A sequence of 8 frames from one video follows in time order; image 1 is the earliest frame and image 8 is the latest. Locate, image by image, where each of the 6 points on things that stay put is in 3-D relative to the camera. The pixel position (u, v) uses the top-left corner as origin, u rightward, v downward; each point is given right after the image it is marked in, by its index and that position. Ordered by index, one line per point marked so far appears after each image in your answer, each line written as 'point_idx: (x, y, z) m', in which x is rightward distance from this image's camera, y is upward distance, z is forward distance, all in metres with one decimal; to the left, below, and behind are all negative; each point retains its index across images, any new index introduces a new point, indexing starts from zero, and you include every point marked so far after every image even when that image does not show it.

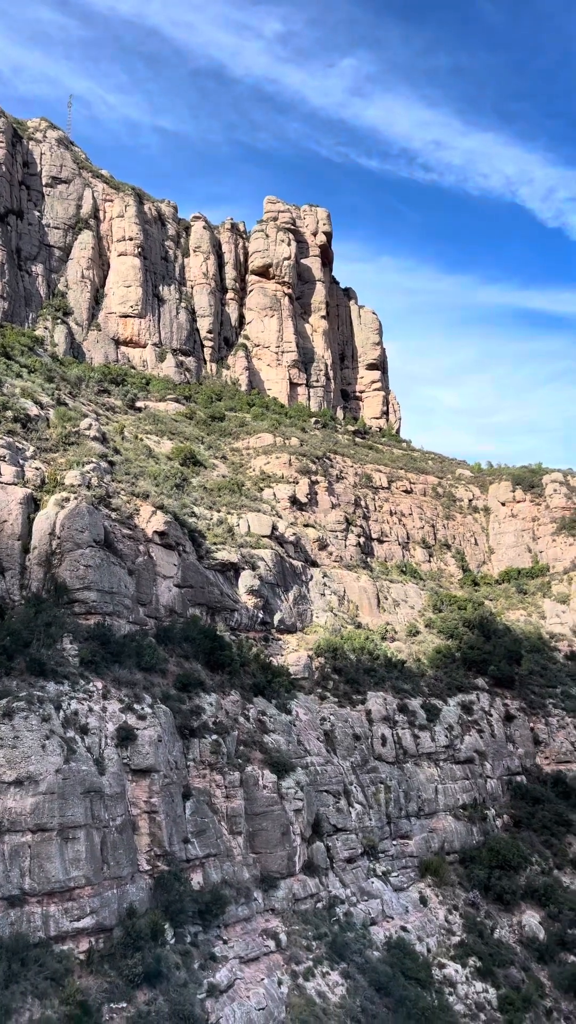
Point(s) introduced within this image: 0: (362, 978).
0: (+1.8, -11.4, +19.9) m
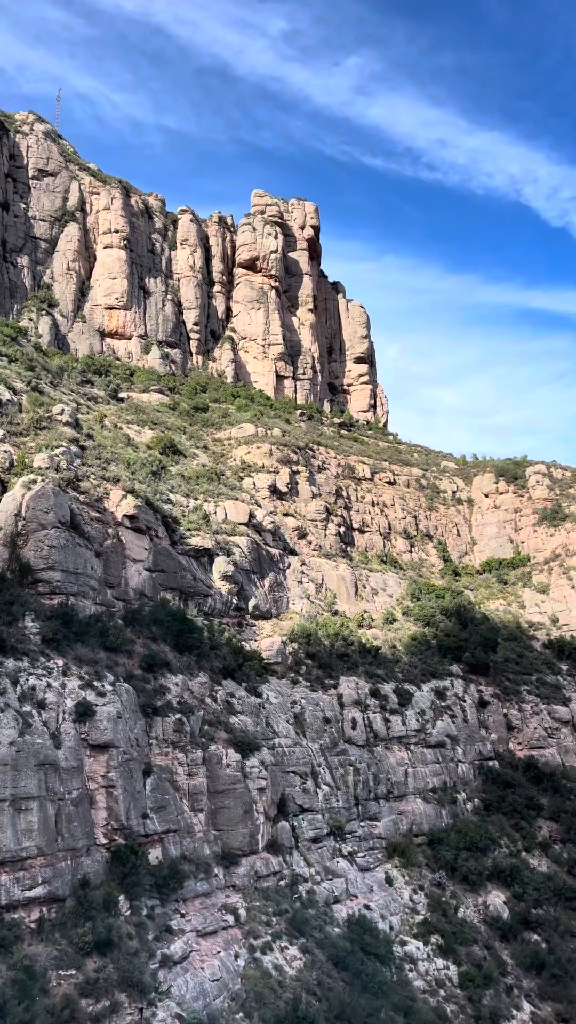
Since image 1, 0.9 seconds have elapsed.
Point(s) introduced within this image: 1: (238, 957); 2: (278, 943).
0: (+0.8, -10.9, +20.1) m
1: (-1.1, -10.2, +18.7) m
2: (-0.2, -10.4, +19.8) m
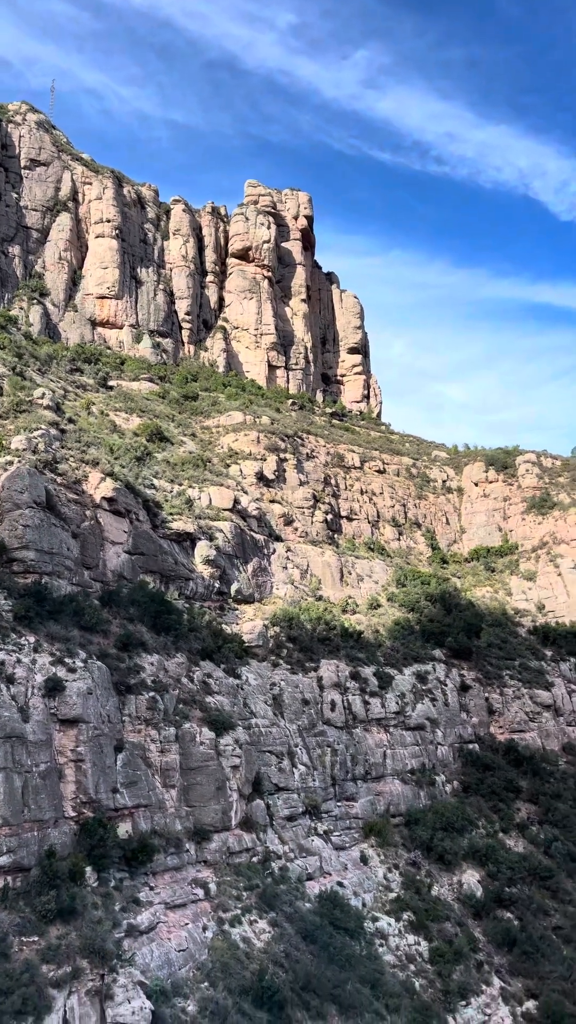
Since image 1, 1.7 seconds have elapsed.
0: (0.0, -10.3, +20.3) m
1: (-1.9, -9.7, +18.9) m
2: (-1.0, -9.9, +20.0) m
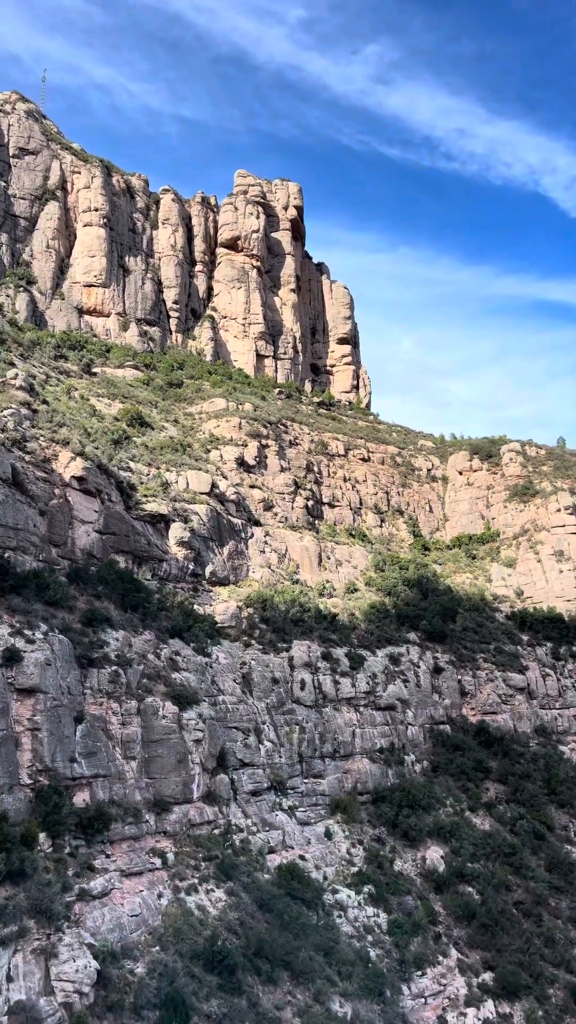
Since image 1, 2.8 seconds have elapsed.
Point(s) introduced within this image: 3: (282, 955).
0: (-1.1, -9.7, +20.6) m
1: (-3.0, -9.1, +19.2) m
2: (-2.1, -9.3, +20.3) m
3: (-0.1, -10.4, +19.1) m
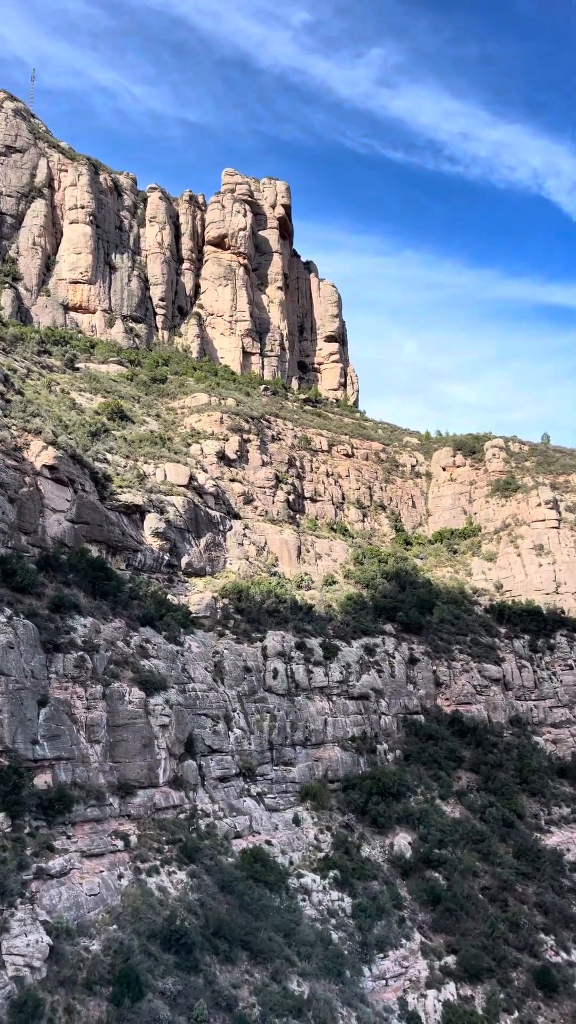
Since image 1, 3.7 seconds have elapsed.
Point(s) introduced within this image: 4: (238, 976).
0: (-2.0, -9.3, +20.7) m
1: (-3.9, -8.7, +19.3) m
2: (-3.0, -8.9, +20.4) m
3: (-1.1, -10.0, +19.3) m
4: (-1.1, -10.5, +18.4) m
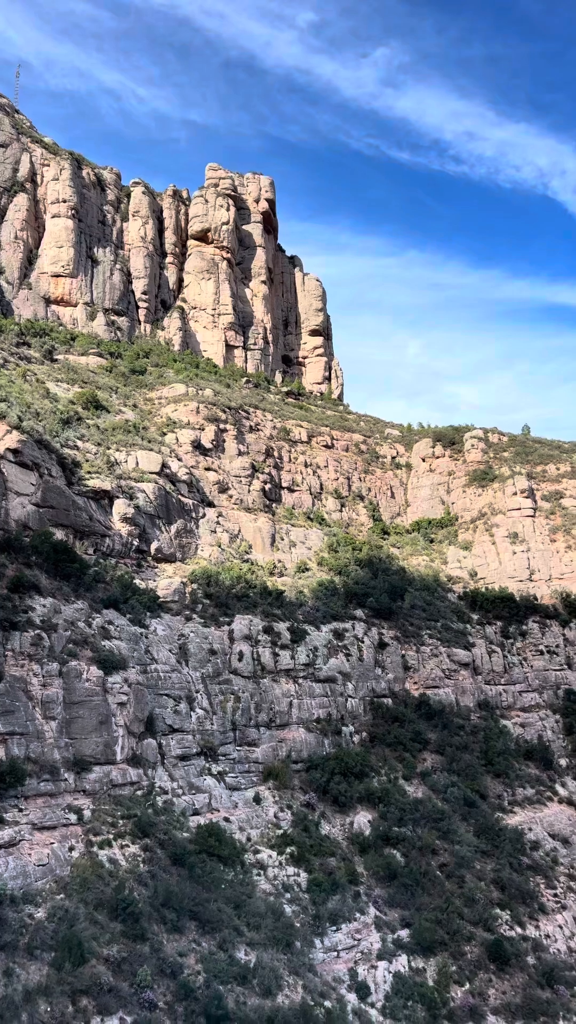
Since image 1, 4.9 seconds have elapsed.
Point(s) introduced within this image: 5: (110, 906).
0: (-3.3, -8.7, +21.0) m
1: (-5.2, -8.1, +19.6) m
2: (-4.3, -8.3, +20.6) m
3: (-2.3, -9.4, +19.5) m
4: (-2.3, -9.9, +18.6) m
5: (-4.0, -8.9, +18.5) m
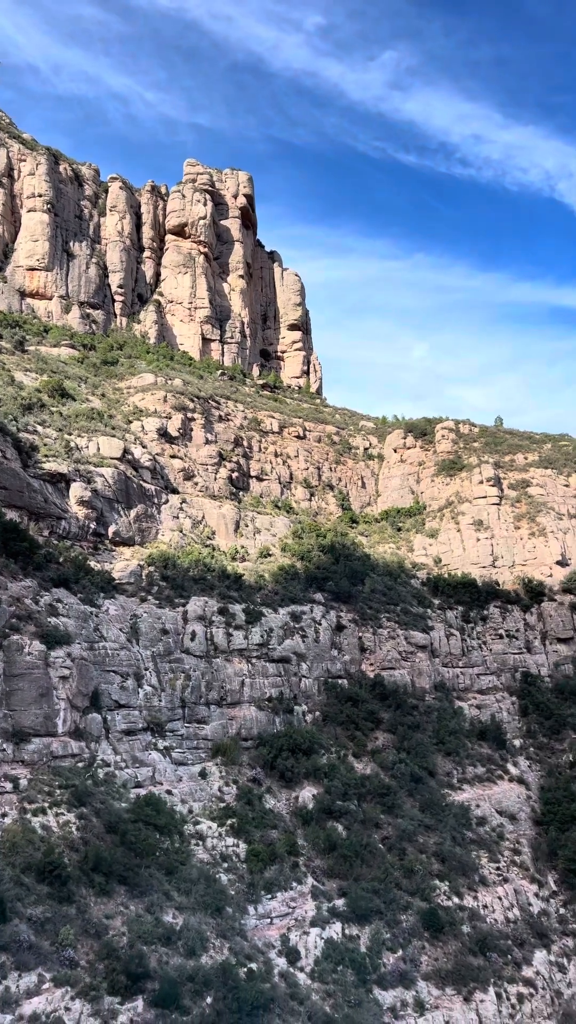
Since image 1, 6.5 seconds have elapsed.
0: (-5.0, -8.0, +21.2) m
1: (-6.9, -7.4, +19.9) m
2: (-6.0, -7.6, +20.9) m
3: (-4.1, -8.7, +19.8) m
4: (-4.1, -9.2, +18.9) m
5: (-5.7, -8.2, +18.8) m
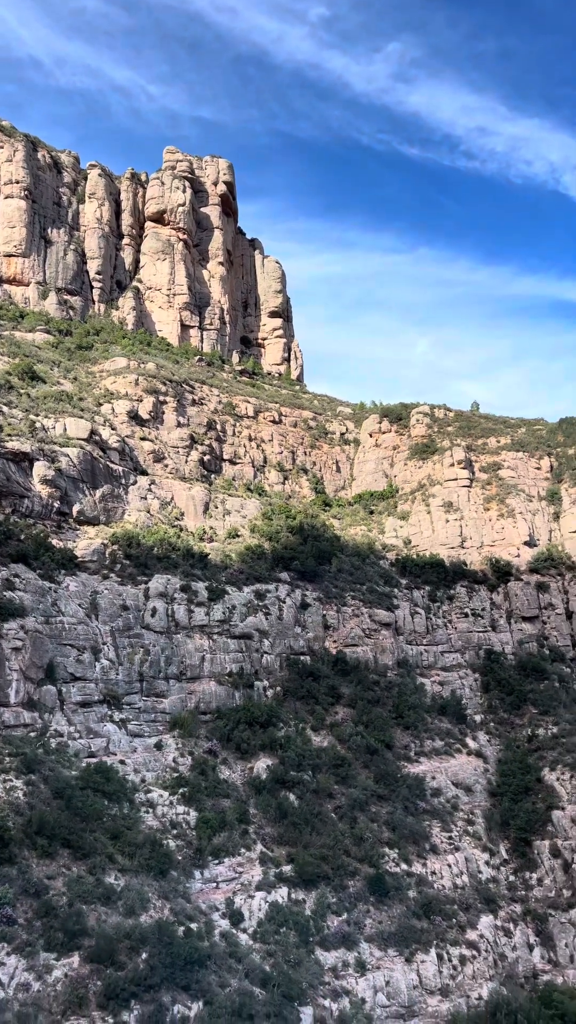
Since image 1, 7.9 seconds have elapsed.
0: (-6.4, -7.3, +21.6) m
1: (-8.3, -6.6, +20.2) m
2: (-7.4, -6.8, +21.2) m
3: (-5.5, -7.9, +20.1) m
4: (-5.5, -8.4, +19.2) m
5: (-7.2, -7.5, +19.1) m
